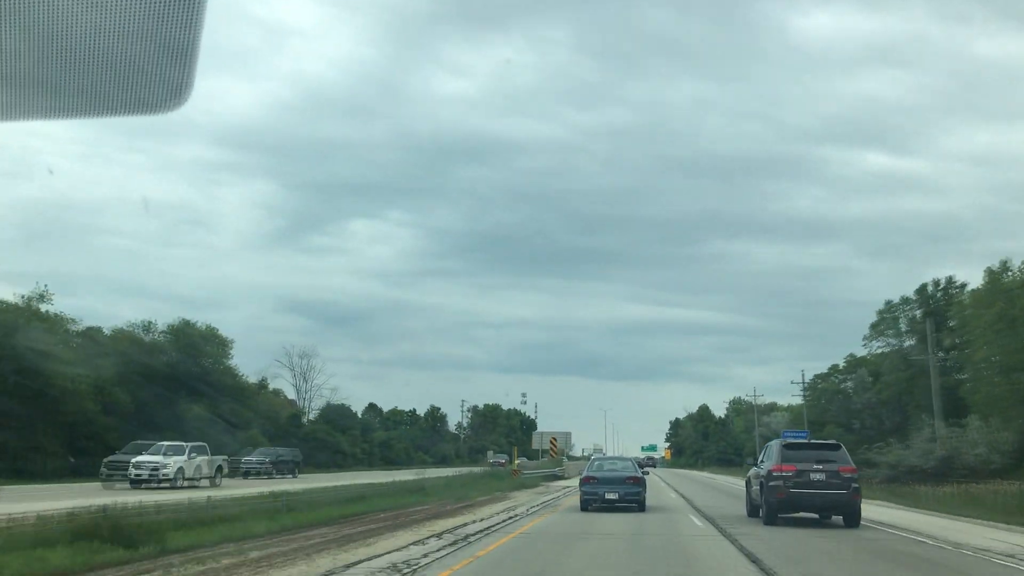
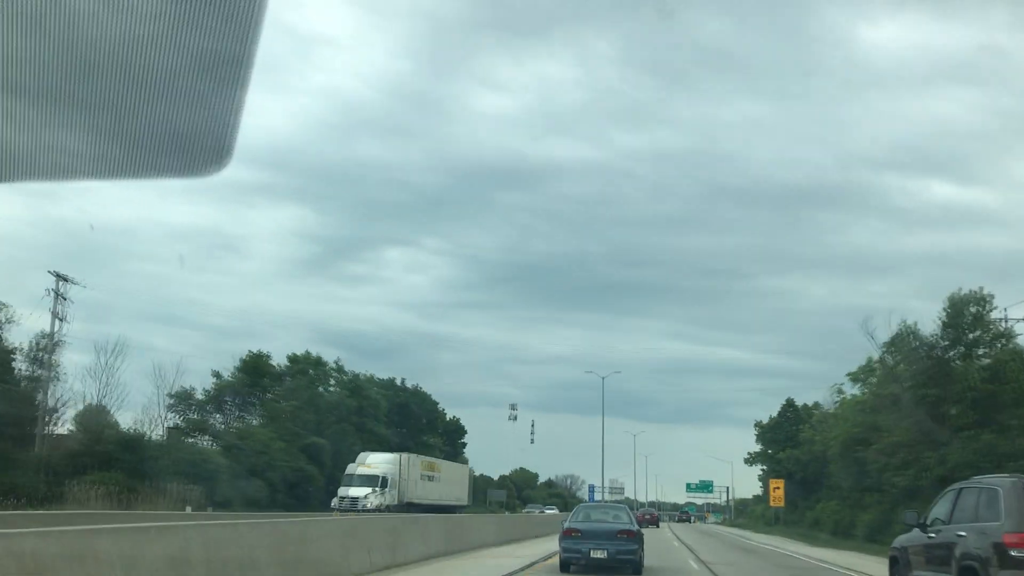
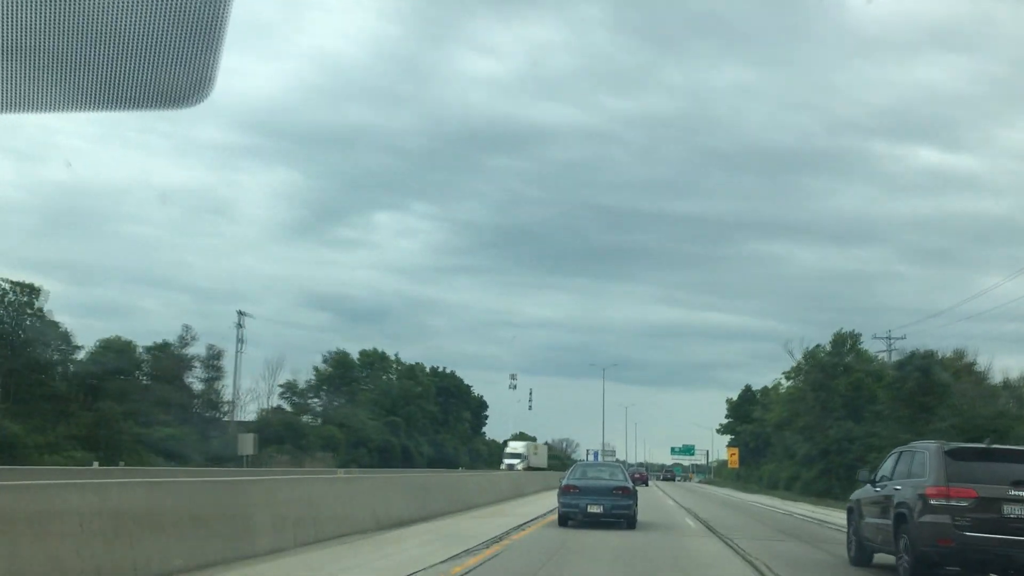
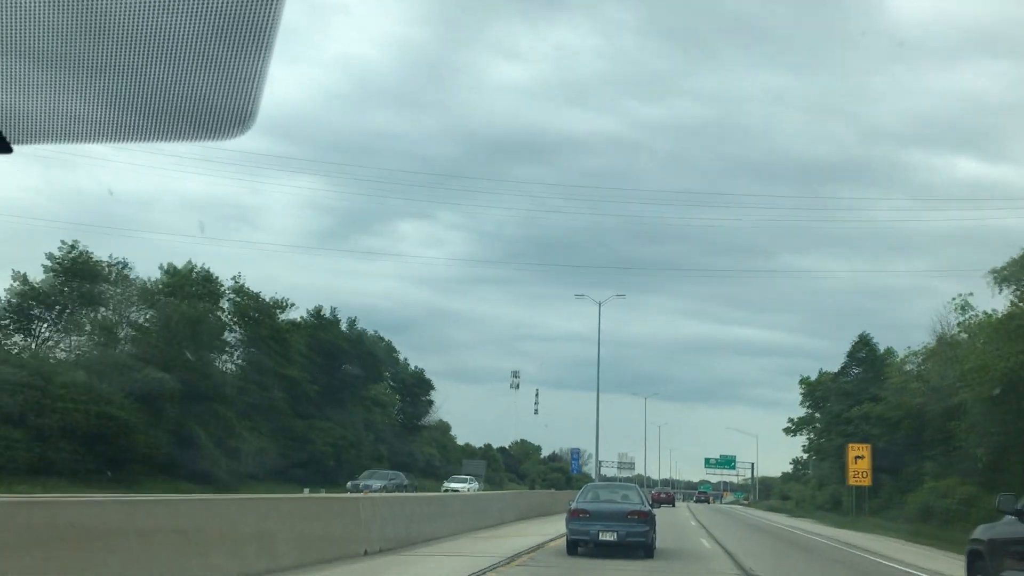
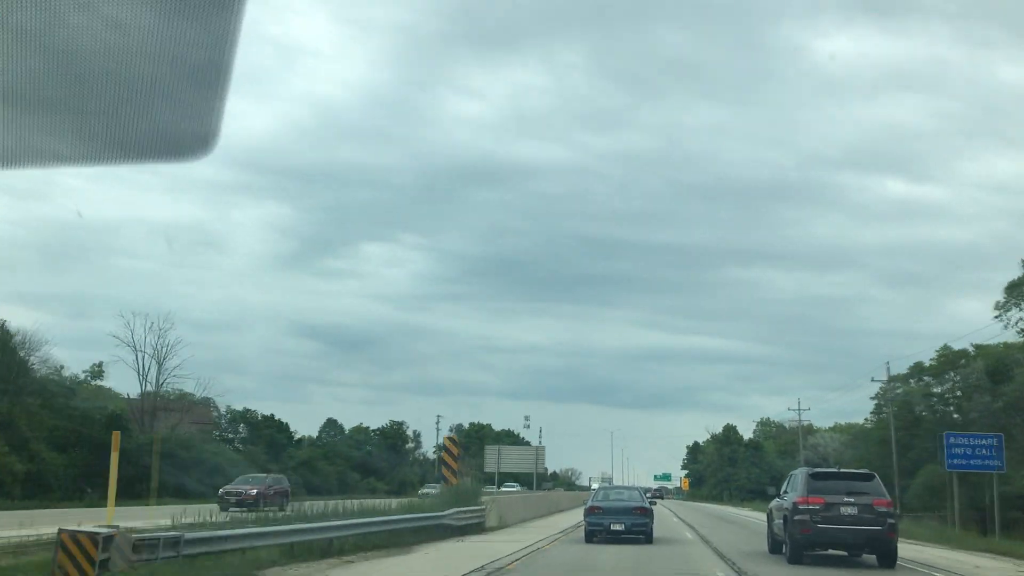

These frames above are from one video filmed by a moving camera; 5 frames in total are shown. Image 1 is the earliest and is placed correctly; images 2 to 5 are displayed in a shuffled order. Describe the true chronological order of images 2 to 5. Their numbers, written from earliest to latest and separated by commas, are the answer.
5, 3, 2, 4
